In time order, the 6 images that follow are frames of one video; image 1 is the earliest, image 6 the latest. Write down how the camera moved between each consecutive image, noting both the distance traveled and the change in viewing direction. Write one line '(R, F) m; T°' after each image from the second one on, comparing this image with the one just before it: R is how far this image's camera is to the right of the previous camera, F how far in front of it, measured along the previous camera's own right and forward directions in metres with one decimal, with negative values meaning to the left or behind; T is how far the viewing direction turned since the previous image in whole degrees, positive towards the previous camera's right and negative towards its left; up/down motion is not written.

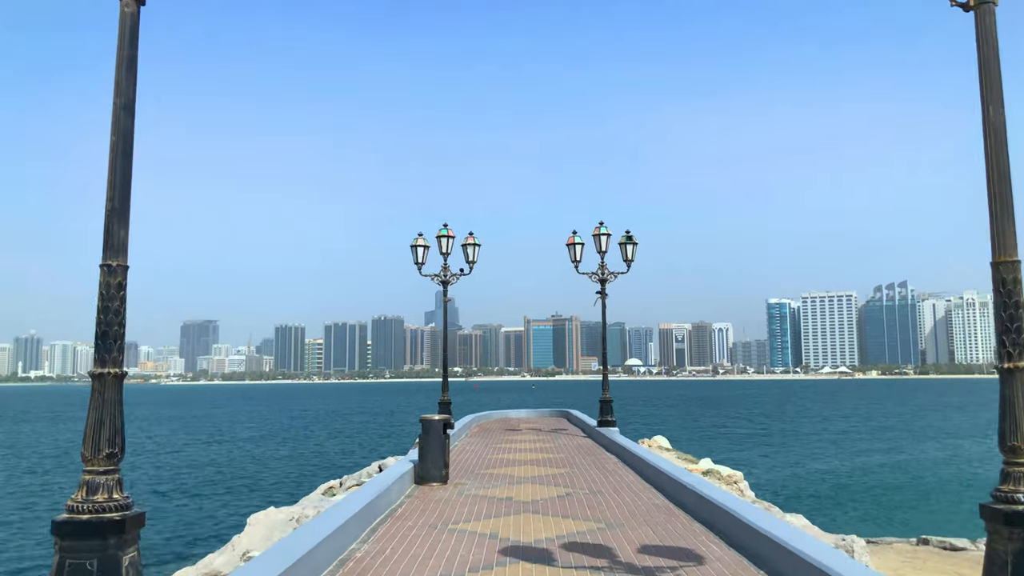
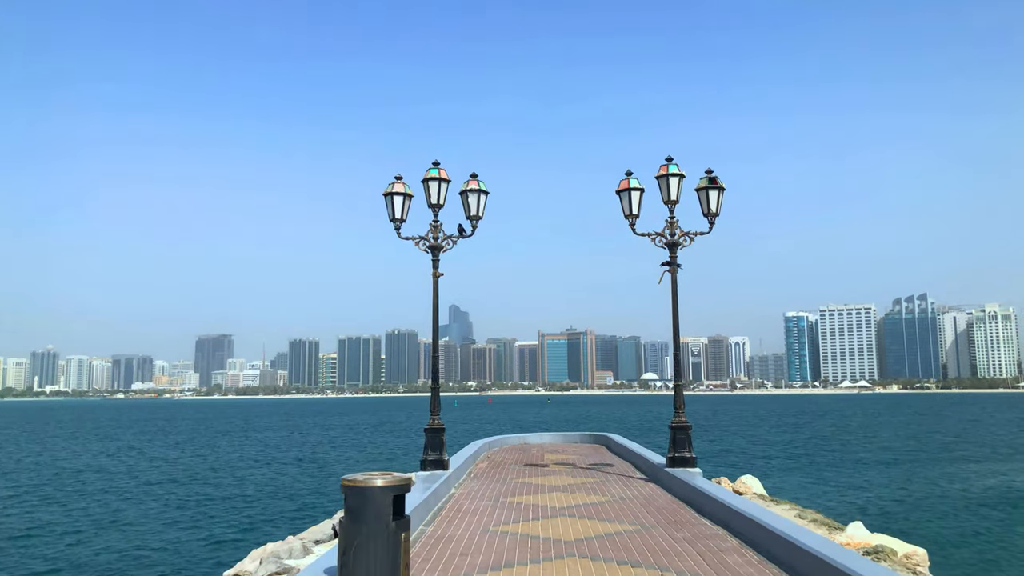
(-0.1, +2.6) m; -1°
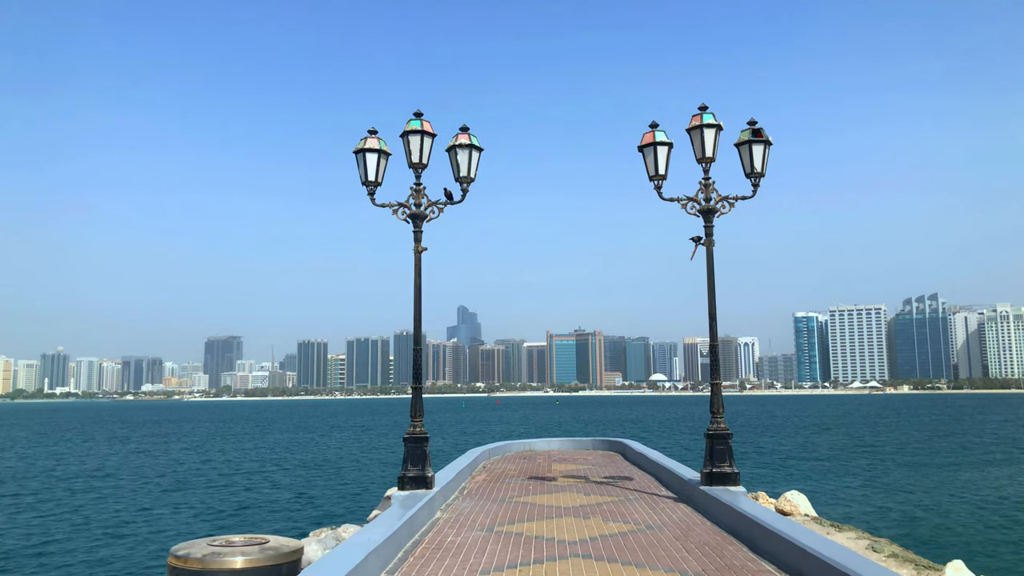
(+0.1, +1.0) m; -1°
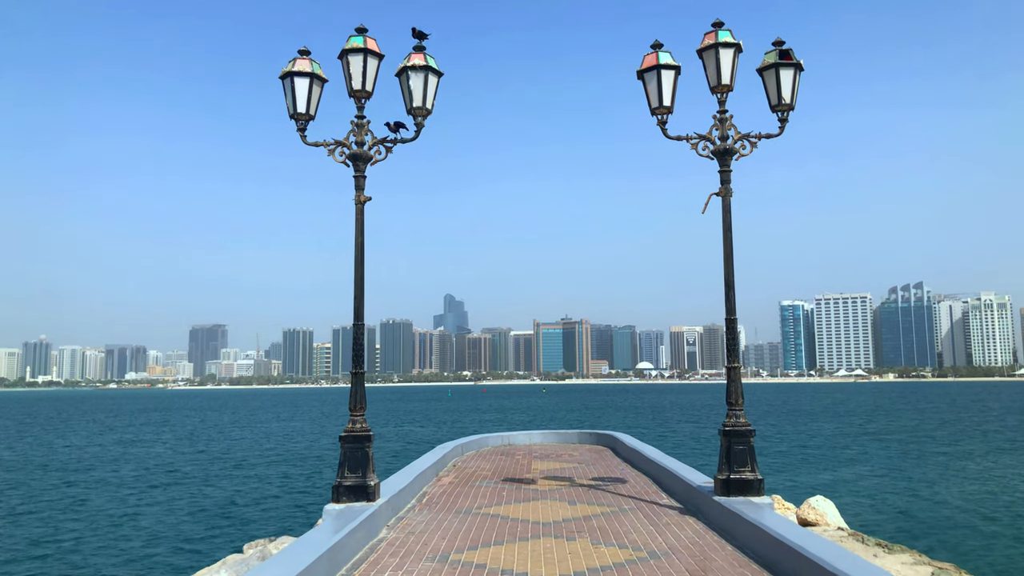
(+0.1, +0.9) m; +1°
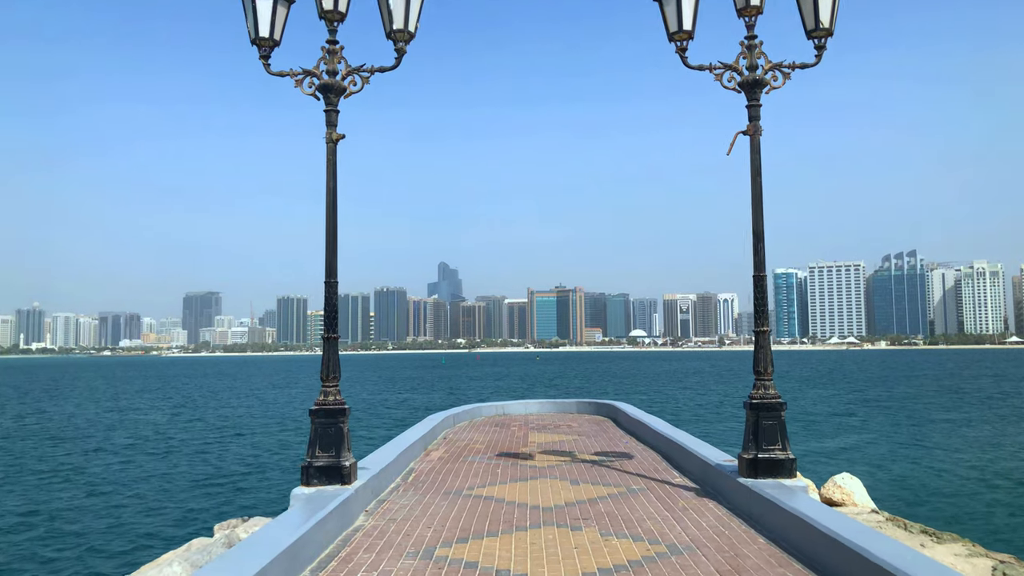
(0.0, +0.4) m; 0°
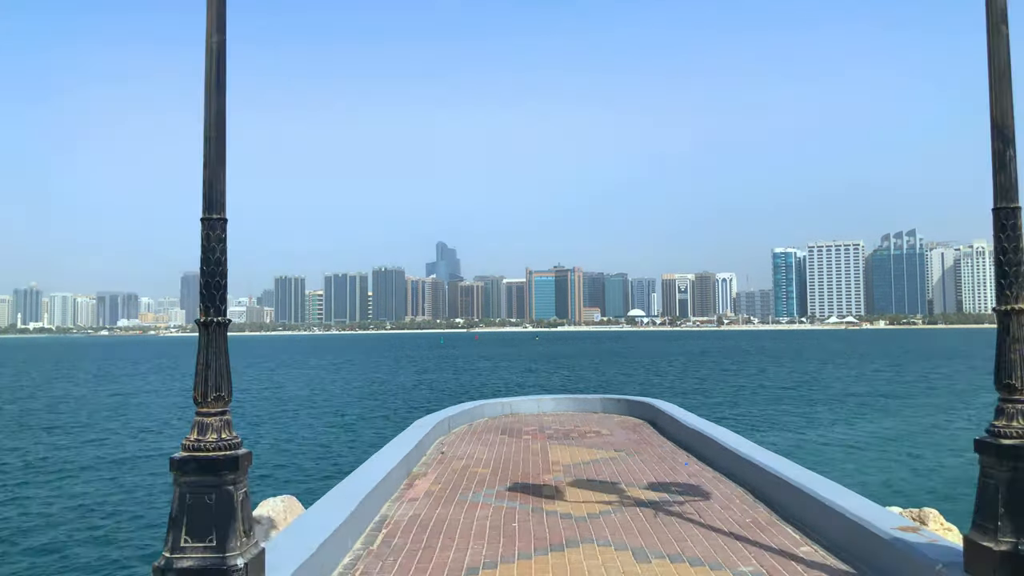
(-0.2, +0.9) m; 0°
